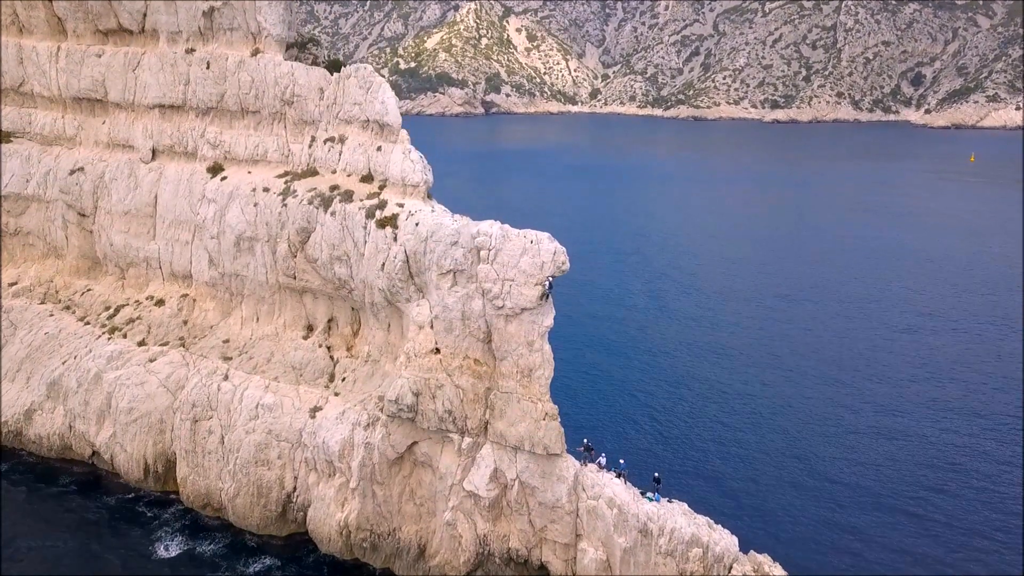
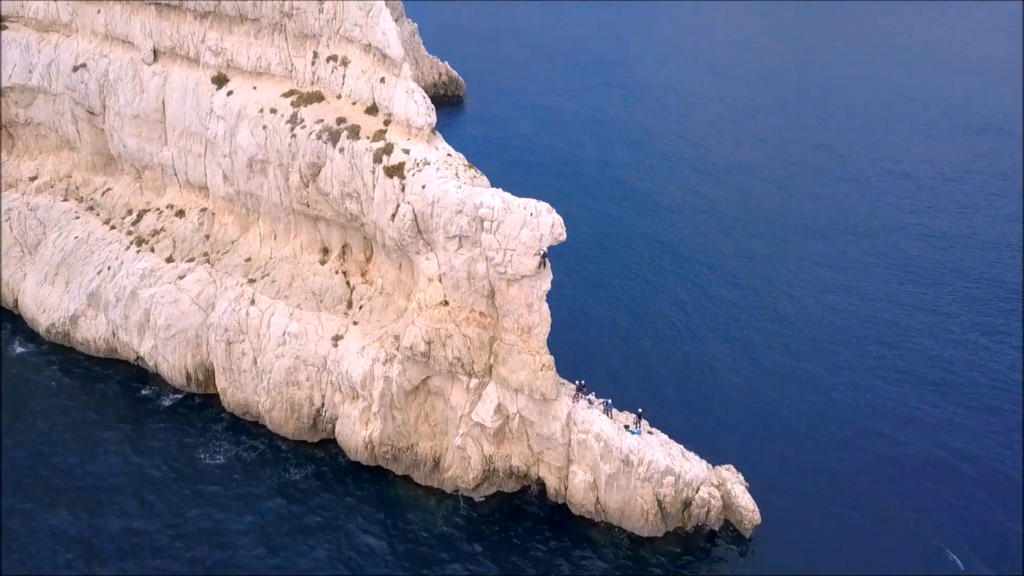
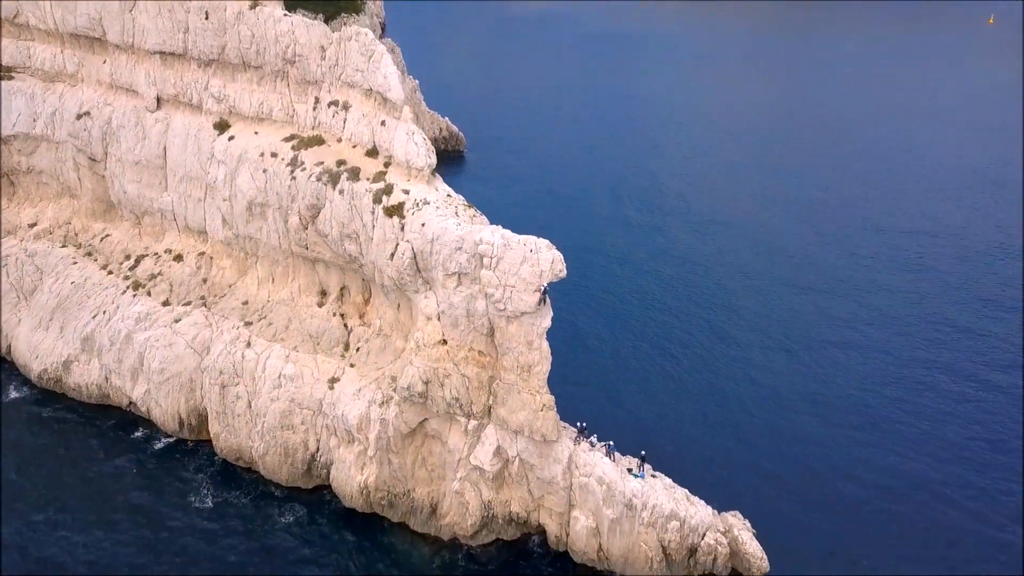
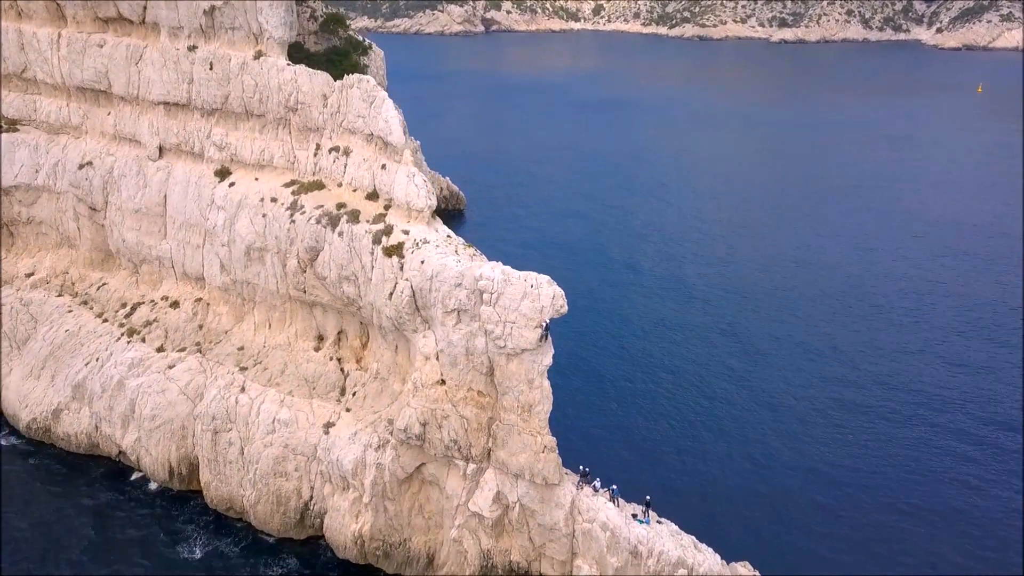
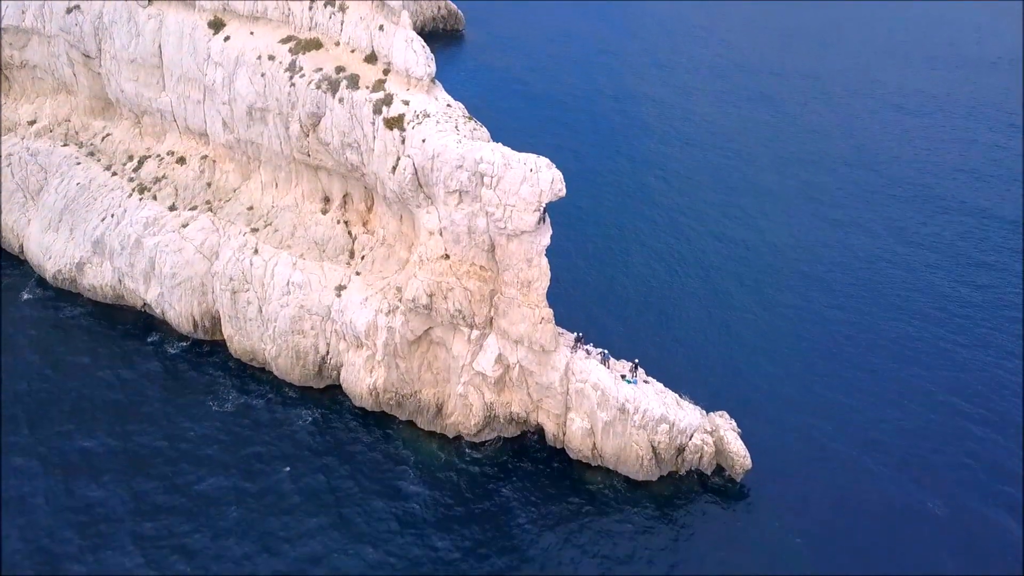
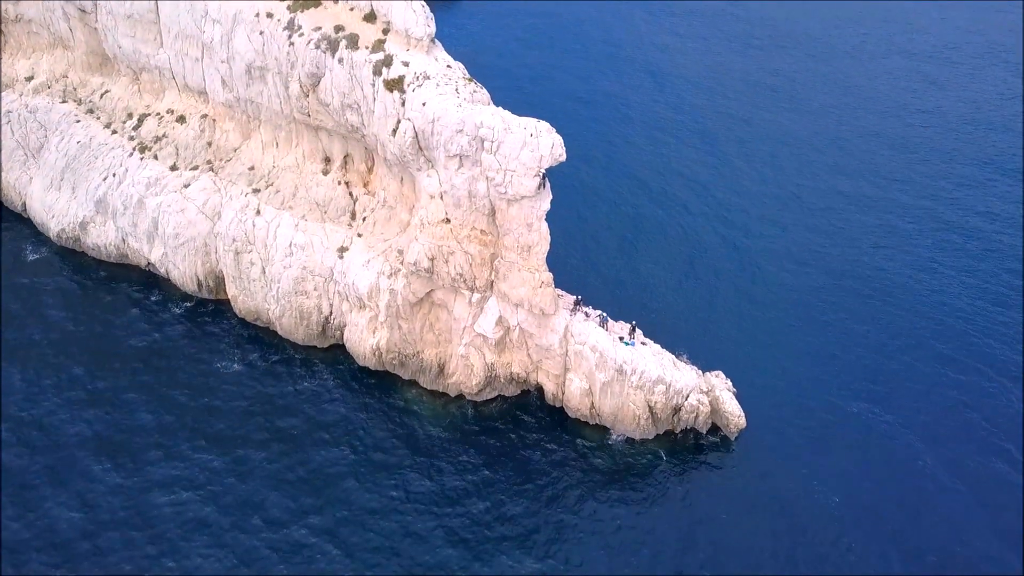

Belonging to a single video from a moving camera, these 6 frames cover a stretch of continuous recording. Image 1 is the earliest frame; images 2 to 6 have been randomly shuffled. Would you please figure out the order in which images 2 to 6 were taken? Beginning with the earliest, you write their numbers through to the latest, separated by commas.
4, 3, 2, 5, 6
